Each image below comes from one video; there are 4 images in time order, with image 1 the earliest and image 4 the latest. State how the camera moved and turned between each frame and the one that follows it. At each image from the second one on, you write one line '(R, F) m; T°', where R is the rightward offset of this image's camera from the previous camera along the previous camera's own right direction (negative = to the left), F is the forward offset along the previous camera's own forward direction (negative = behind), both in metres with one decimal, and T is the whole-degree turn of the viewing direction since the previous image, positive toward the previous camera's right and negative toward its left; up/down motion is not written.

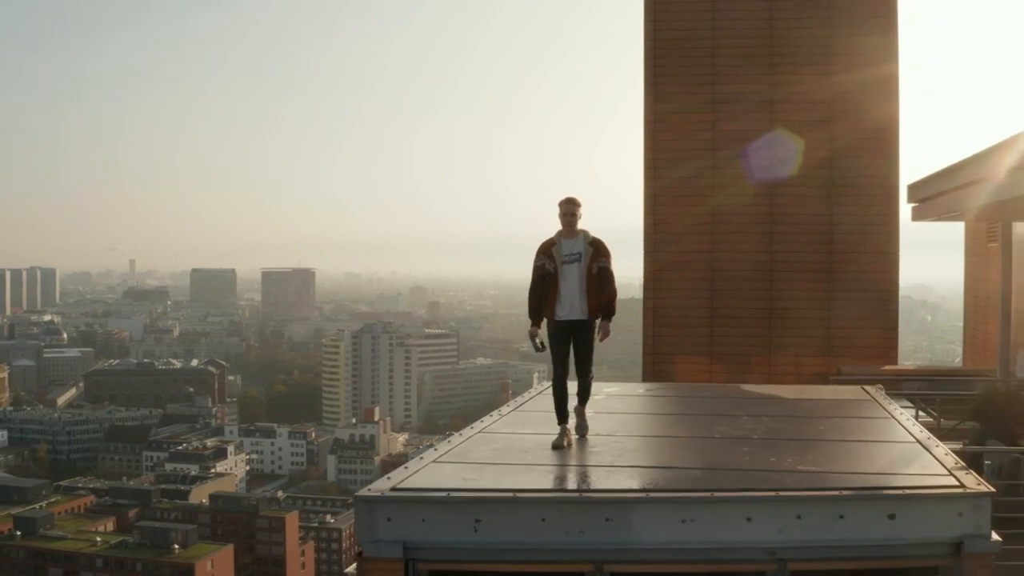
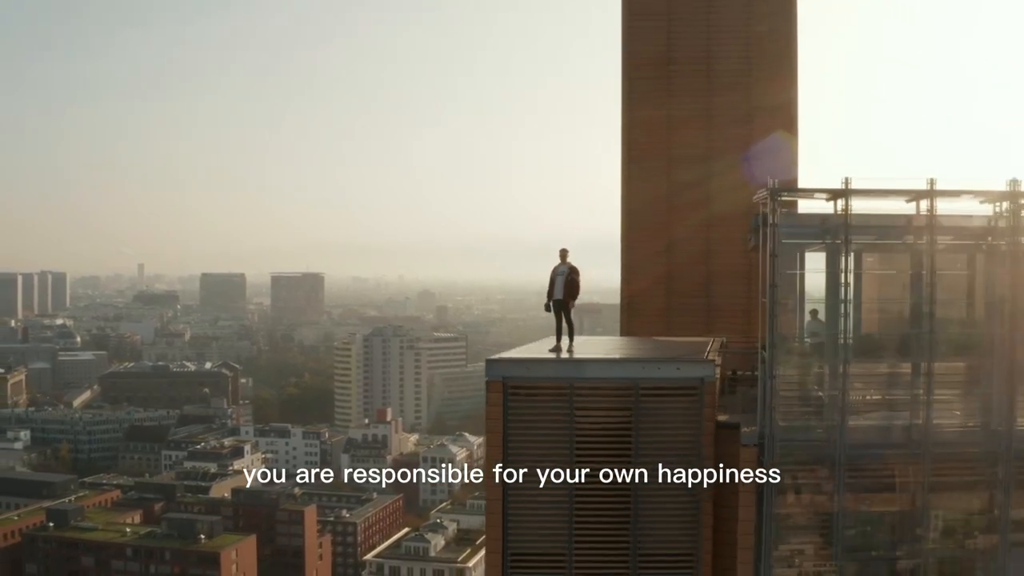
(-0.1, -1.5) m; 0°
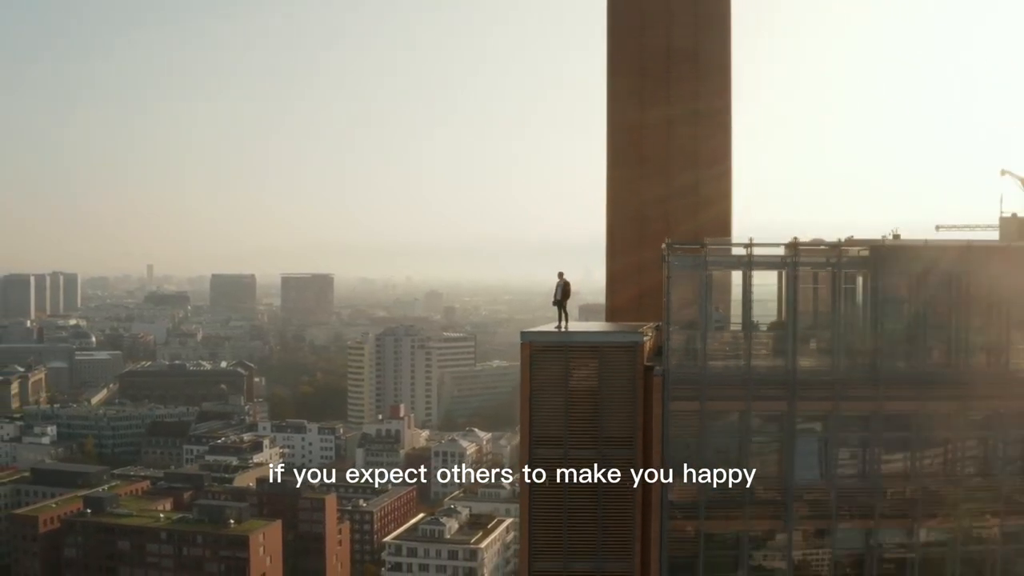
(-0.1, -2.0) m; 0°
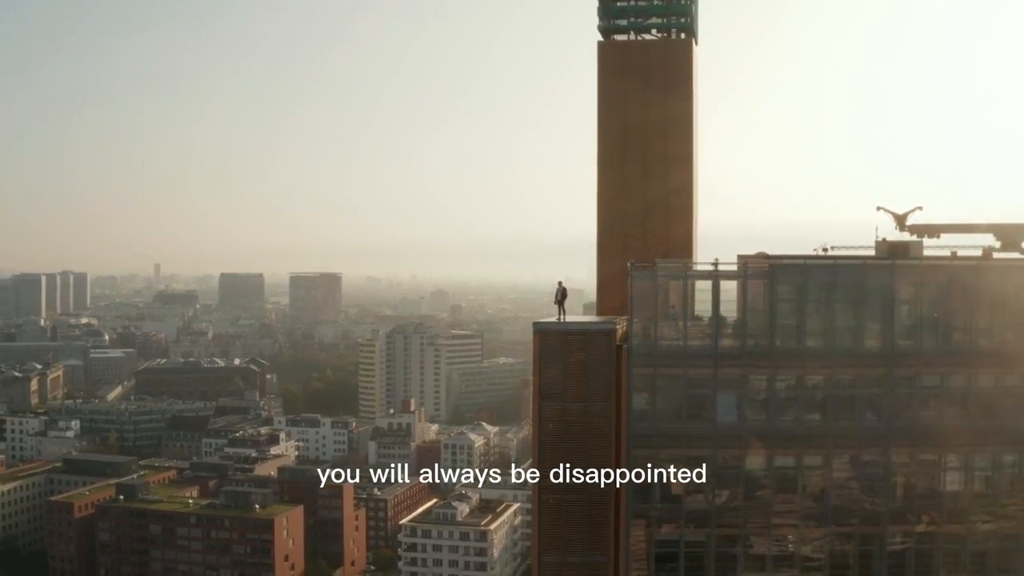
(-0.1, -2.0) m; 0°
